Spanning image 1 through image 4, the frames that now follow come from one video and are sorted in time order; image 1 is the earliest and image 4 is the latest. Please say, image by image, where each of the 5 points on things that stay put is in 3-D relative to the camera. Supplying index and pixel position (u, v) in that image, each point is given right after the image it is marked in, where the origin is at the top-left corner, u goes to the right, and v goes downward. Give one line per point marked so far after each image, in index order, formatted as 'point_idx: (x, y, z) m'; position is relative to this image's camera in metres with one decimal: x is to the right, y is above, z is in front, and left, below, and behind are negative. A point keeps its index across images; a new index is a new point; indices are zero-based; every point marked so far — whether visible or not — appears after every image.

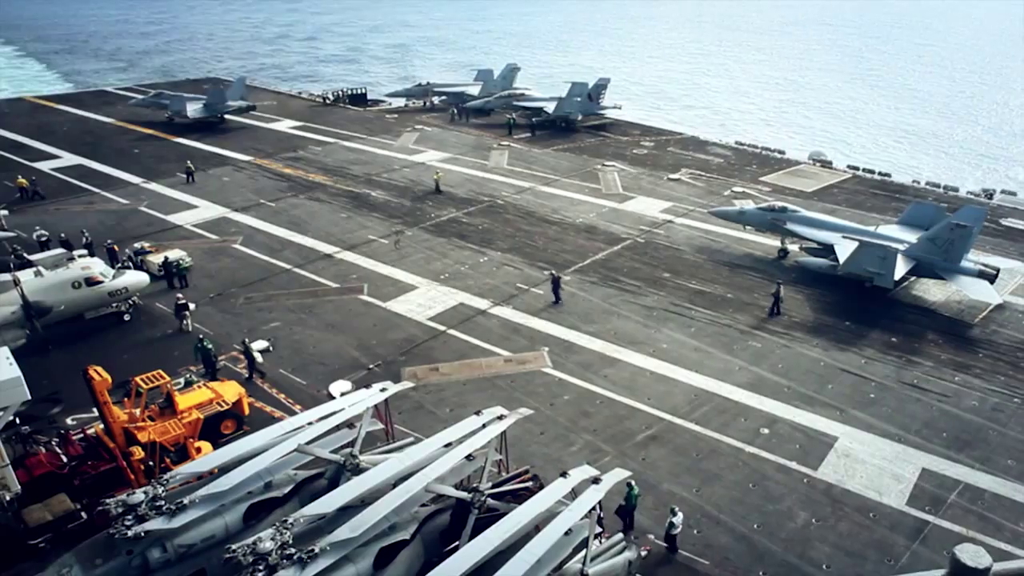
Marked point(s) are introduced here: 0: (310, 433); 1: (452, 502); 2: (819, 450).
0: (-4.7, -3.4, +15.1) m
1: (-1.4, -5.0, +14.9) m
2: (+8.8, -4.7, +18.4) m
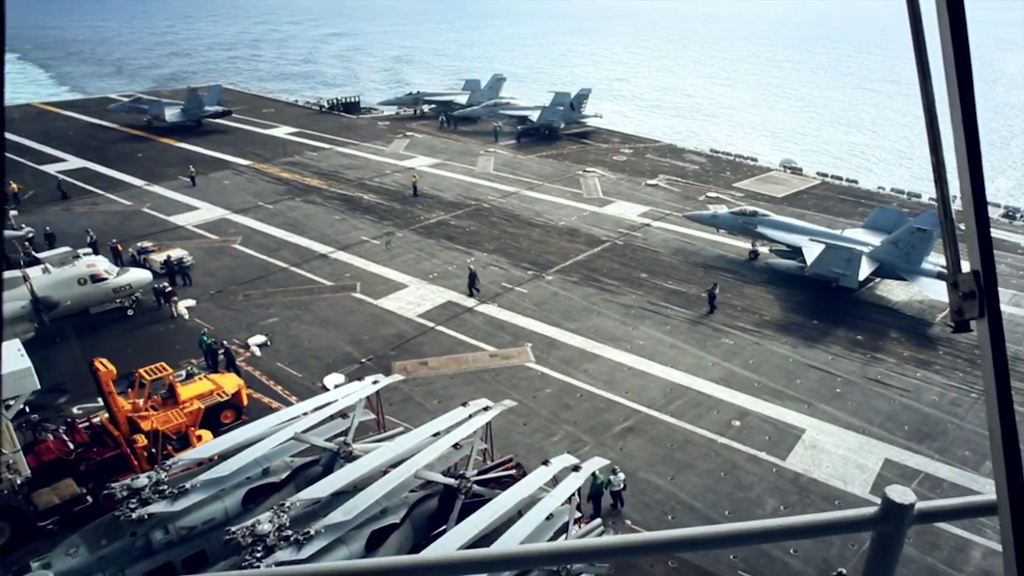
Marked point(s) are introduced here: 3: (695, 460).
0: (-5.1, -3.3, +16.1) m
1: (-1.8, -4.9, +15.9) m
2: (+8.4, -4.7, +19.6) m
3: (+5.3, -5.0, +18.8) m
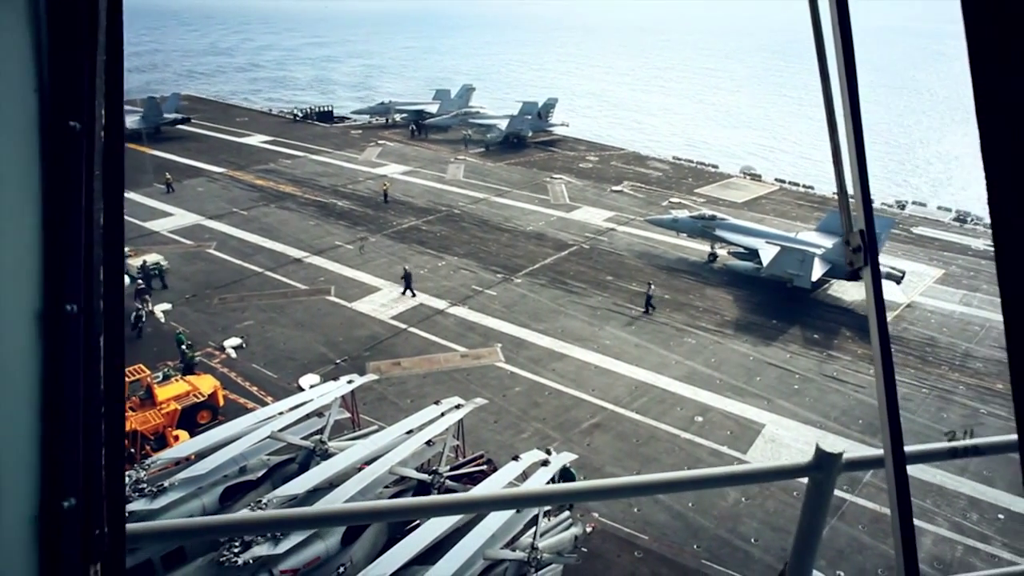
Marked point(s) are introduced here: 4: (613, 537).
0: (-5.9, -3.4, +16.7) m
1: (-2.5, -4.9, +16.6) m
2: (+7.4, -4.7, +20.7) m
3: (+4.4, -5.0, +19.8) m
4: (+2.9, -7.1, +18.2) m
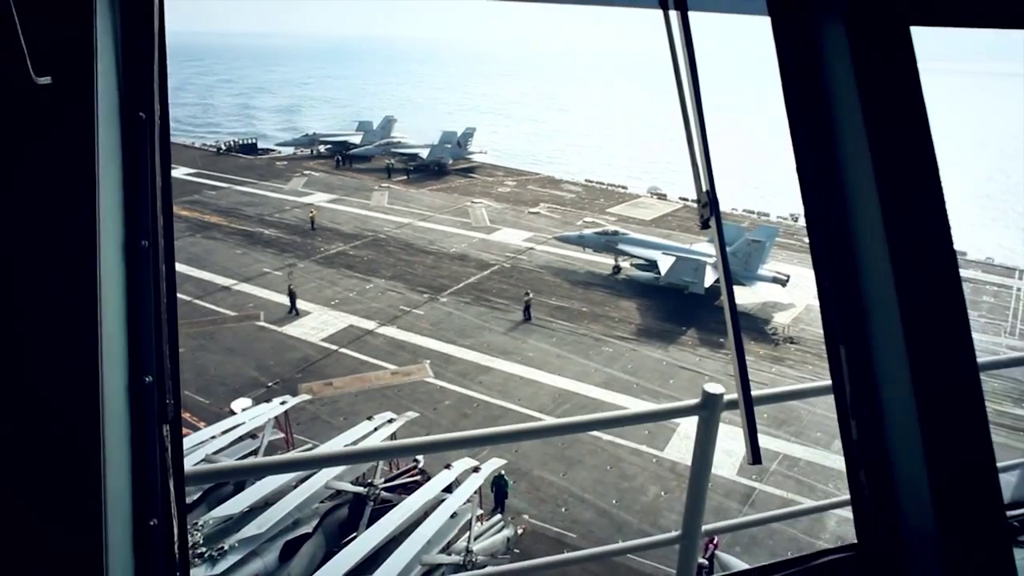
0: (-7.8, -4.1, +17.2) m
1: (-4.4, -5.5, +17.4) m
2: (+5.1, -5.0, +22.6) m
3: (+2.2, -5.4, +21.3) m
4: (+0.9, -7.4, +19.5) m
